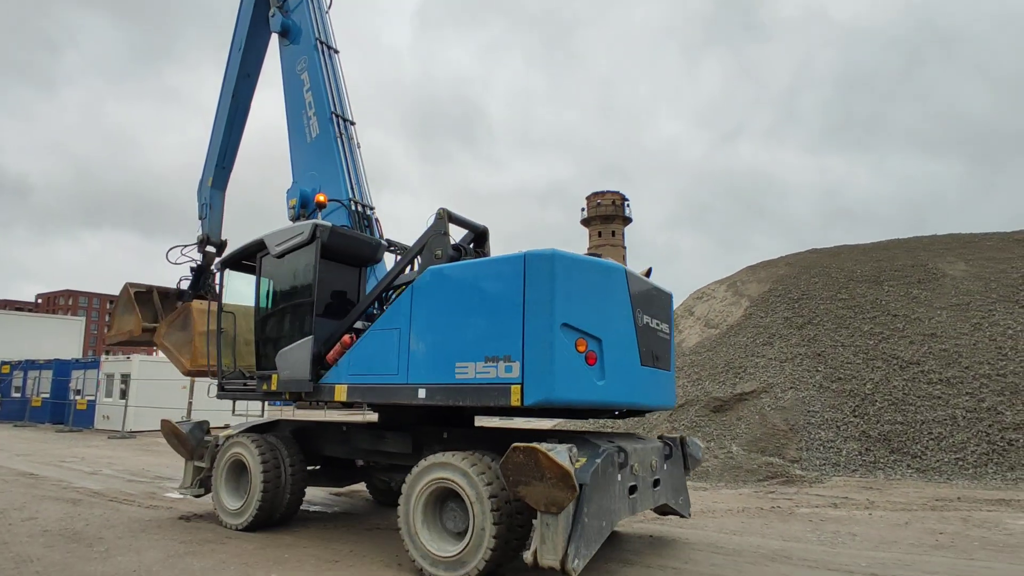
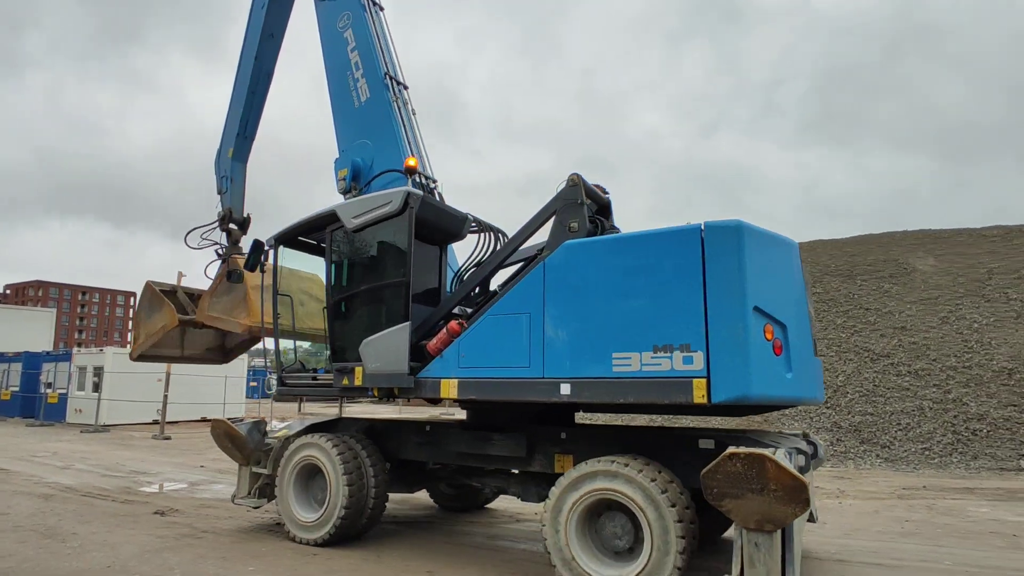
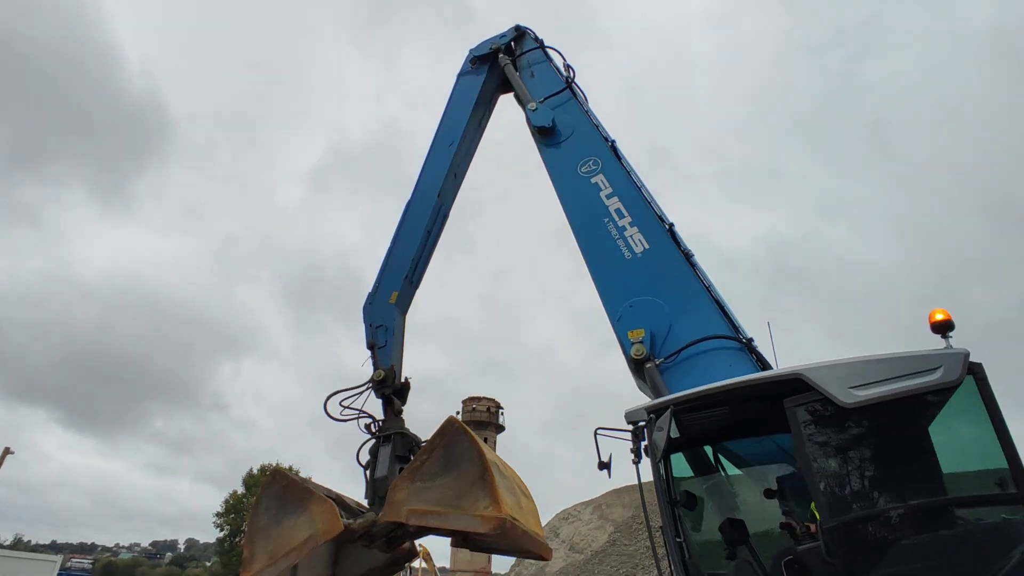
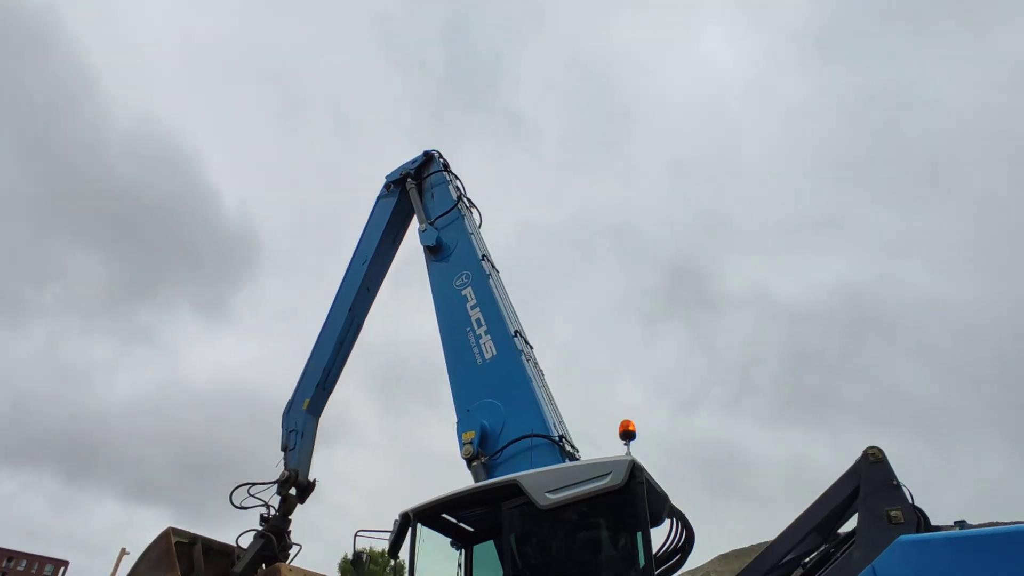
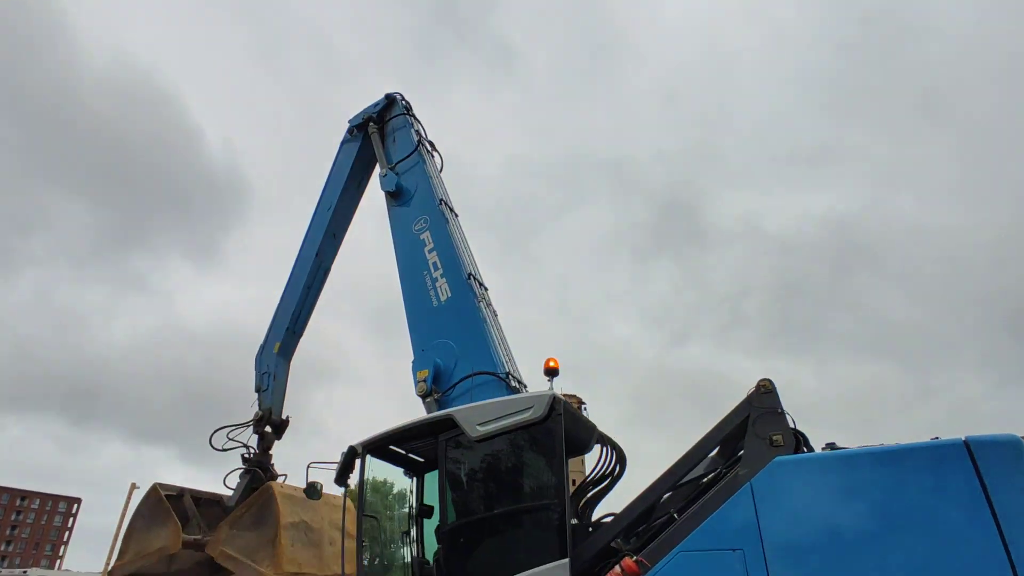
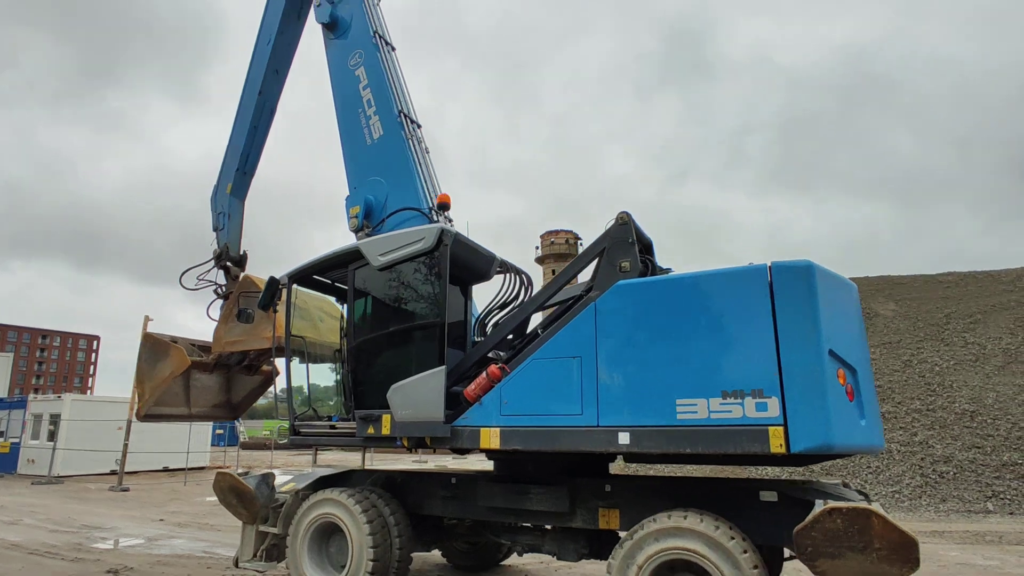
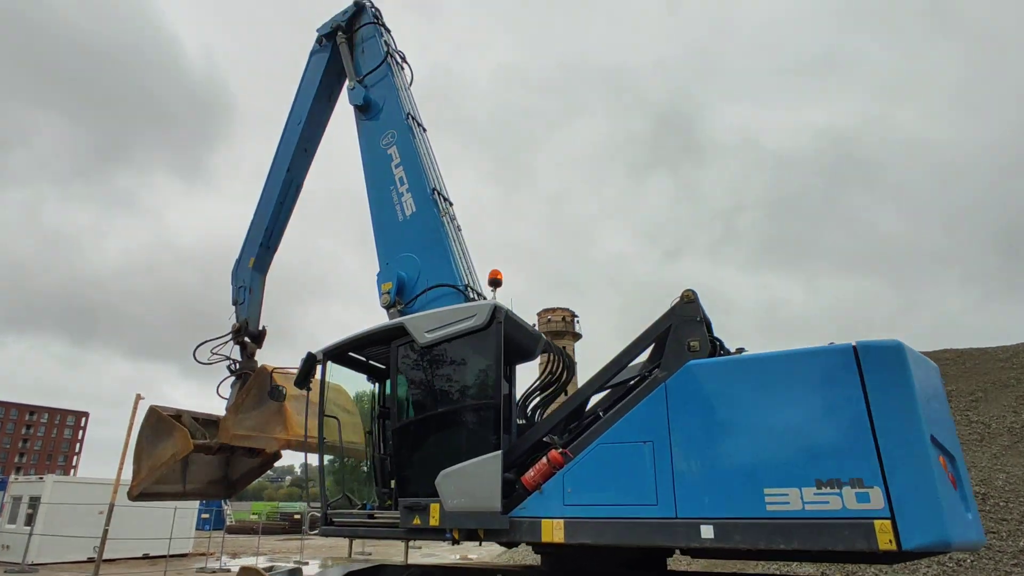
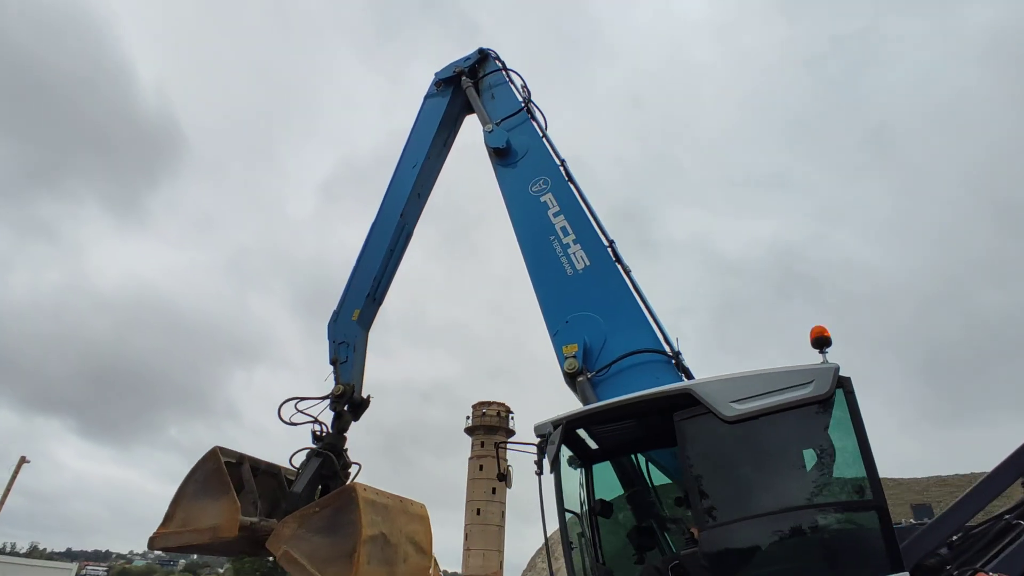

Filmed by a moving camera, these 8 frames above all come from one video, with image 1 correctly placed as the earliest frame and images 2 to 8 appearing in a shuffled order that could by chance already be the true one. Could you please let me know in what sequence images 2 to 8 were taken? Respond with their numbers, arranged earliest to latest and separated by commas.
2, 6, 7, 5, 4, 8, 3
